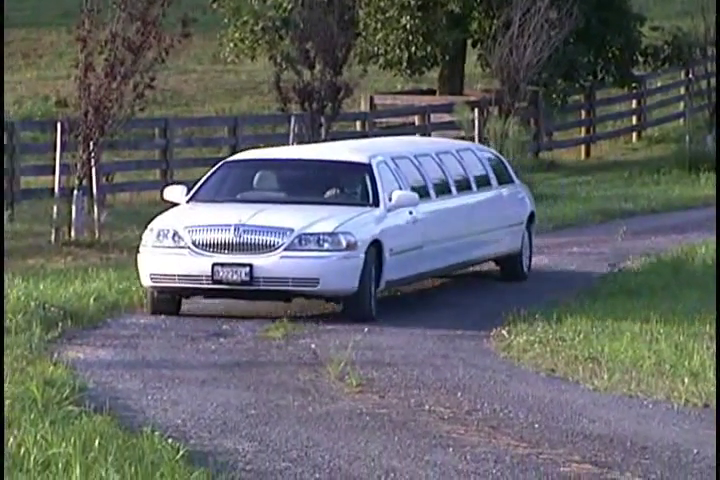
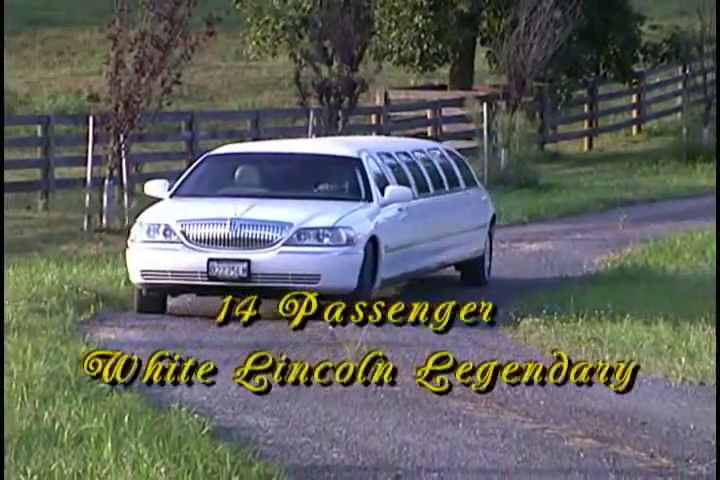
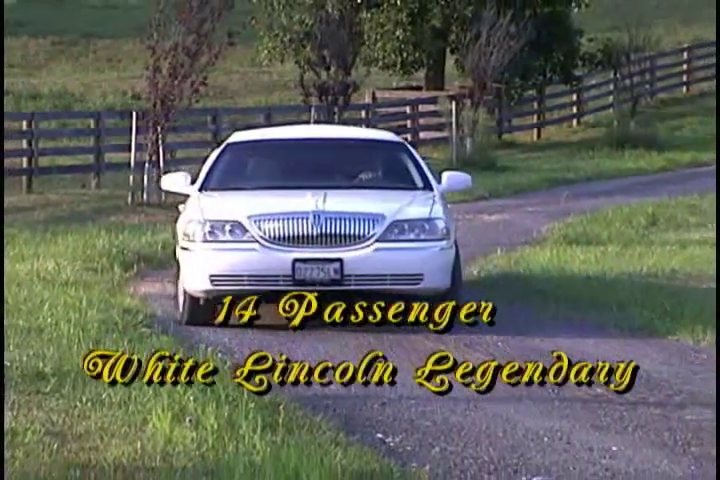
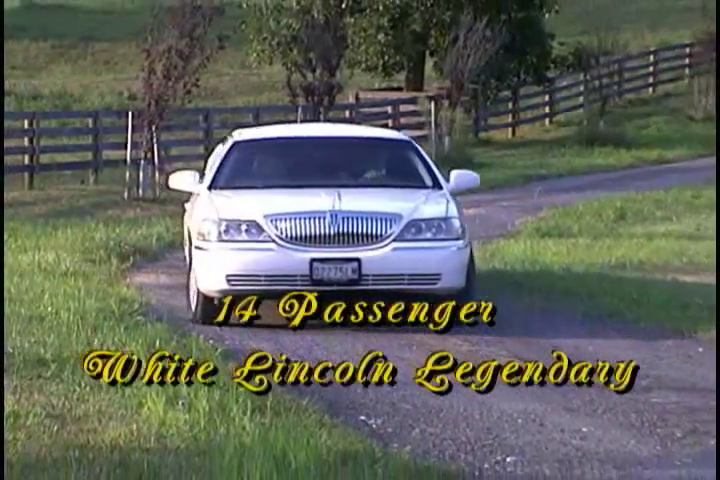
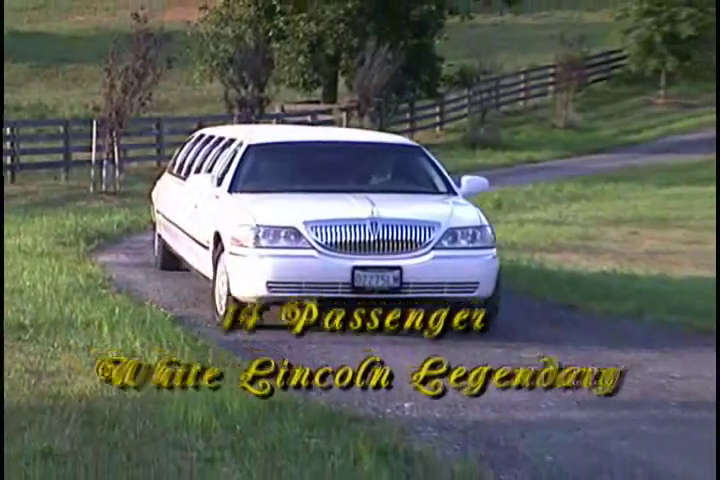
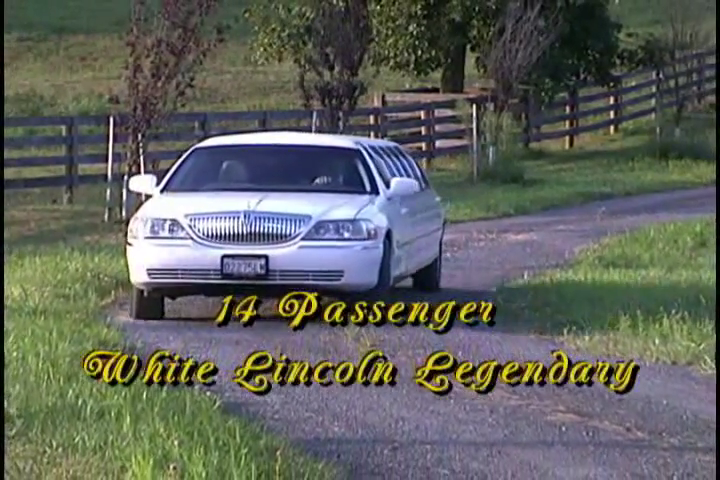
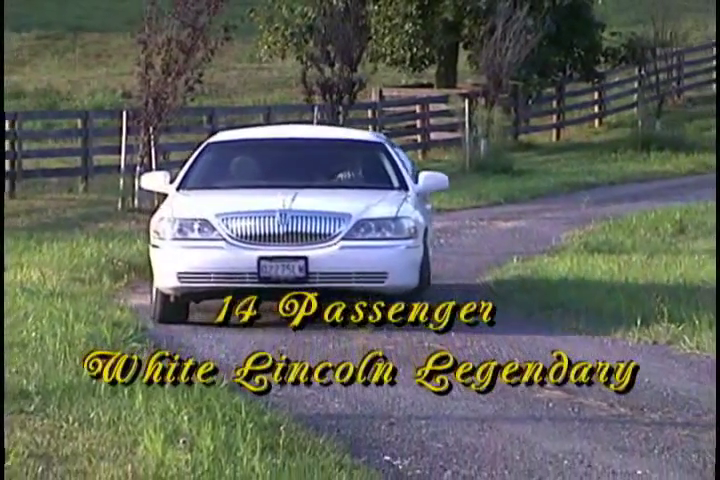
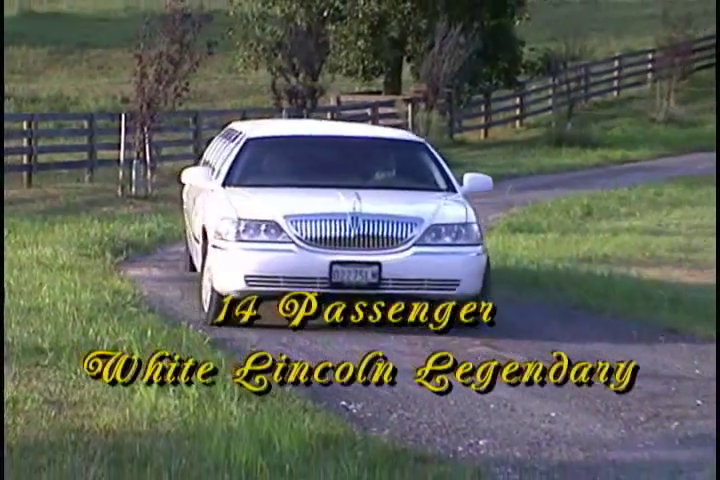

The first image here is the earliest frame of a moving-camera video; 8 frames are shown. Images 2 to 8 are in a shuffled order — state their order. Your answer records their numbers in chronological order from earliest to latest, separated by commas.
2, 6, 7, 3, 4, 8, 5
